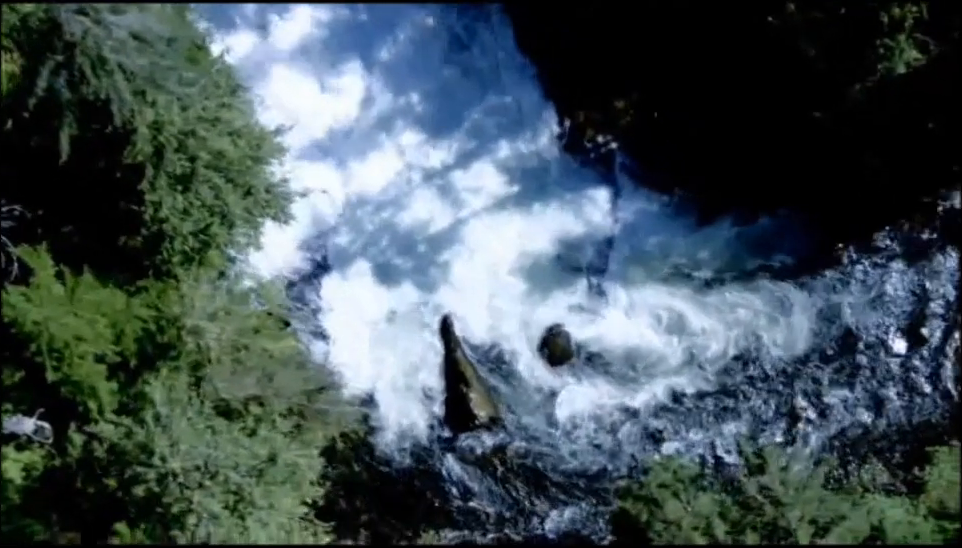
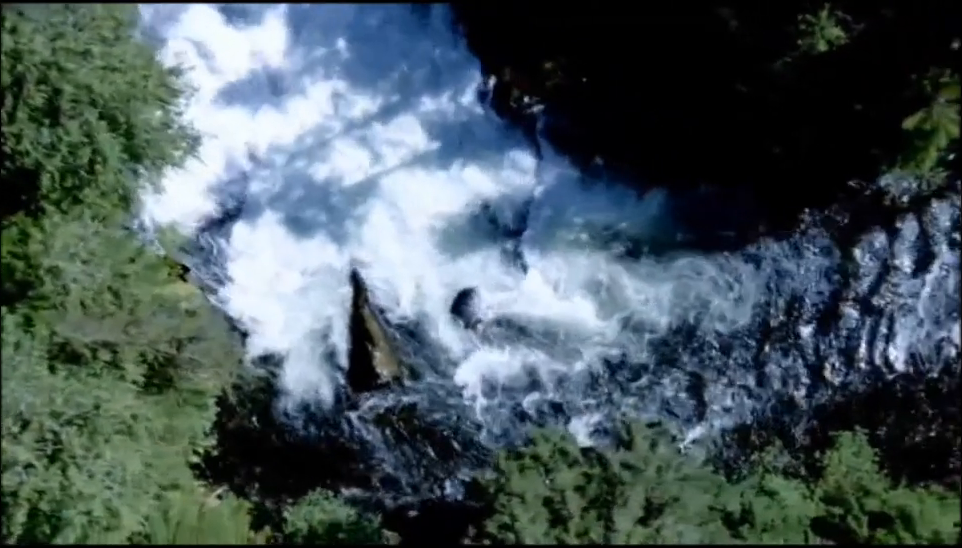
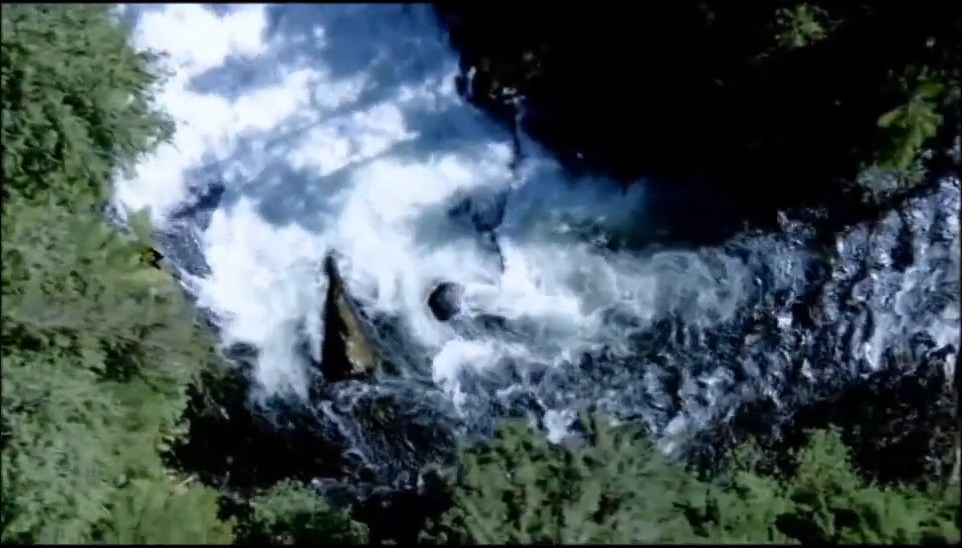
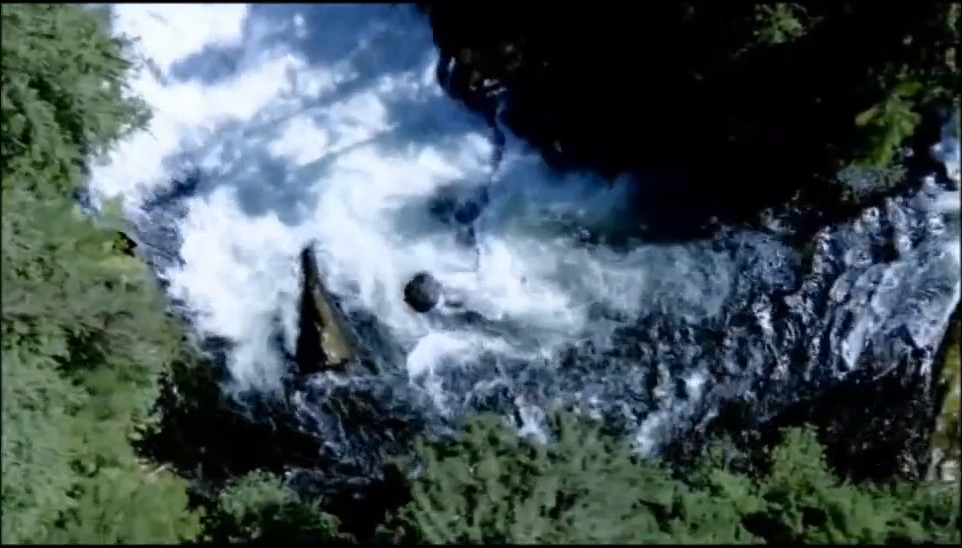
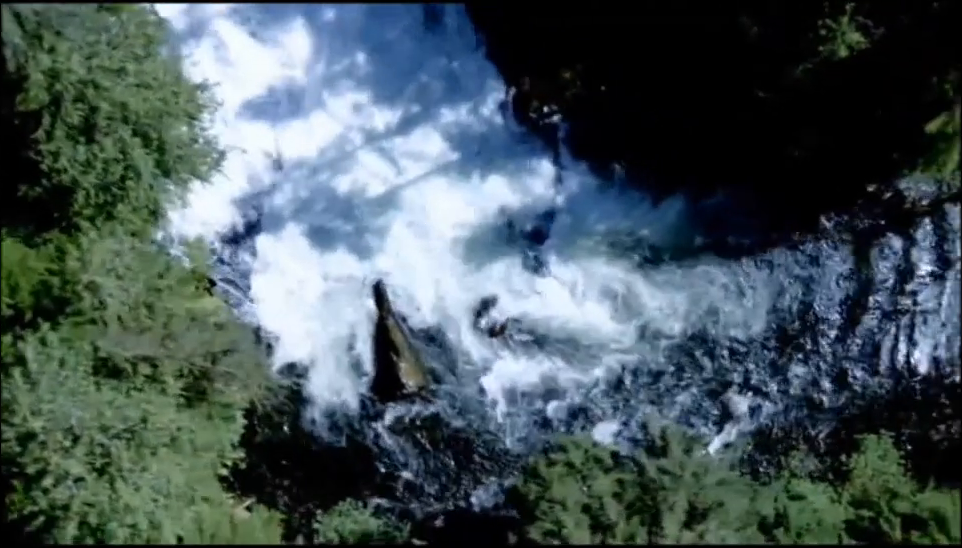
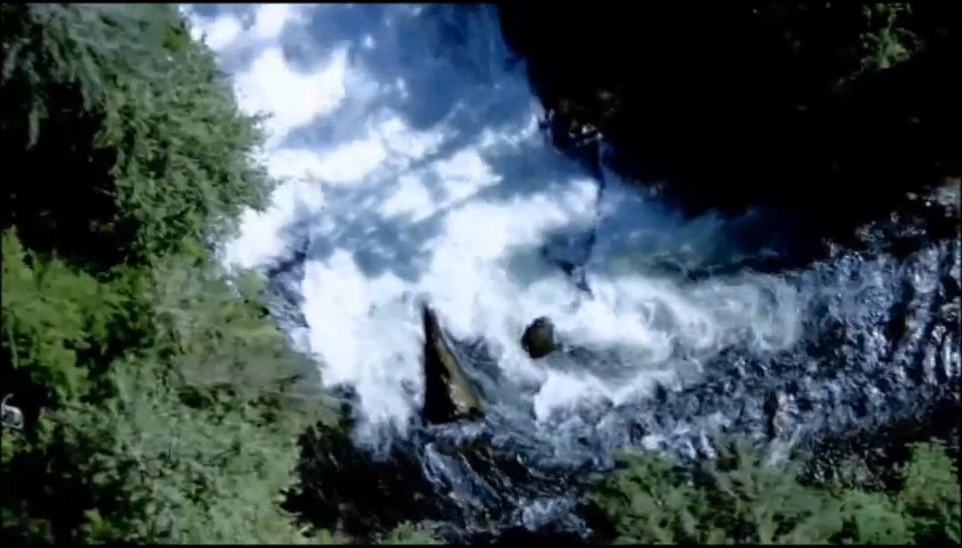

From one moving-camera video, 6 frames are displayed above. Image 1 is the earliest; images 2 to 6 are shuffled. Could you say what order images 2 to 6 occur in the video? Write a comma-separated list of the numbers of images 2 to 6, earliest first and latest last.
6, 5, 2, 3, 4
